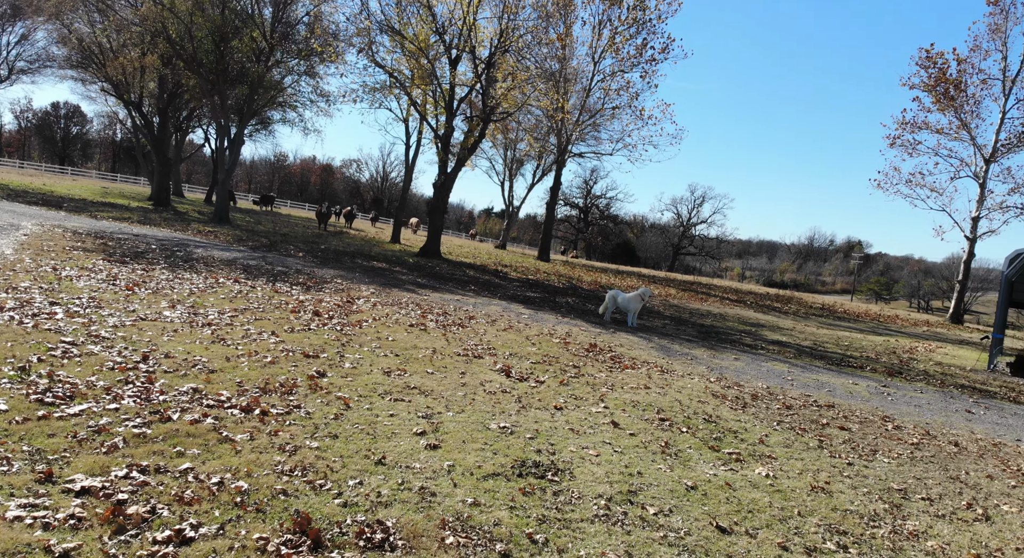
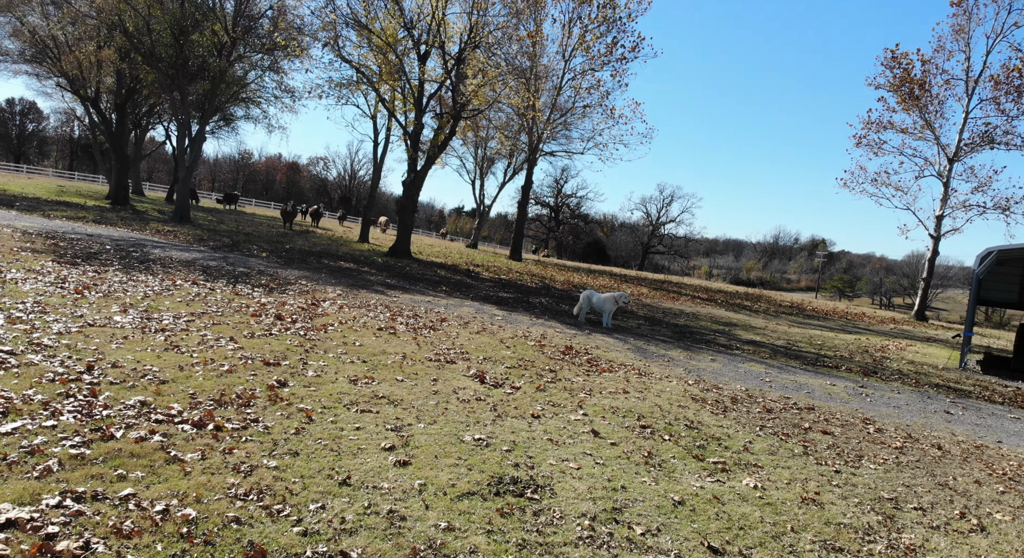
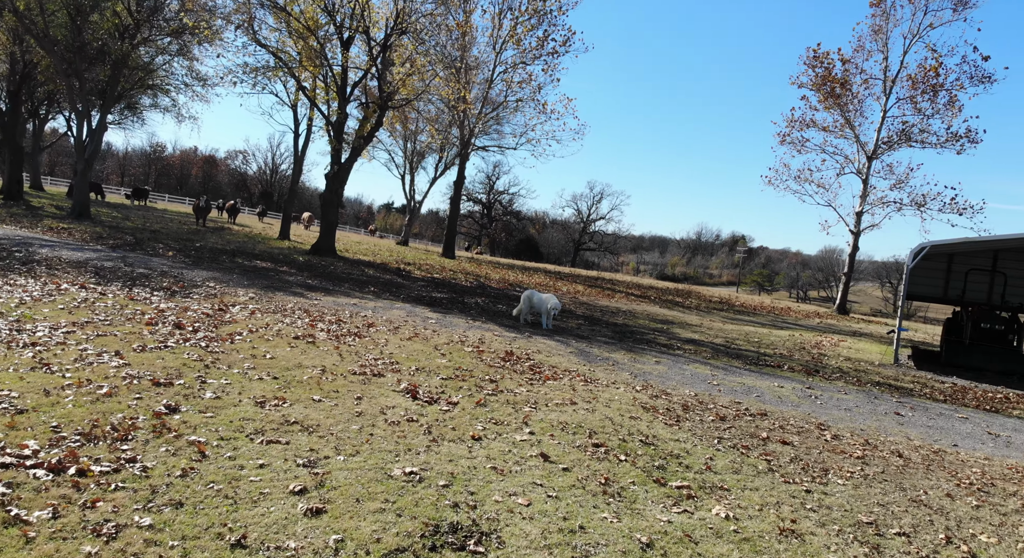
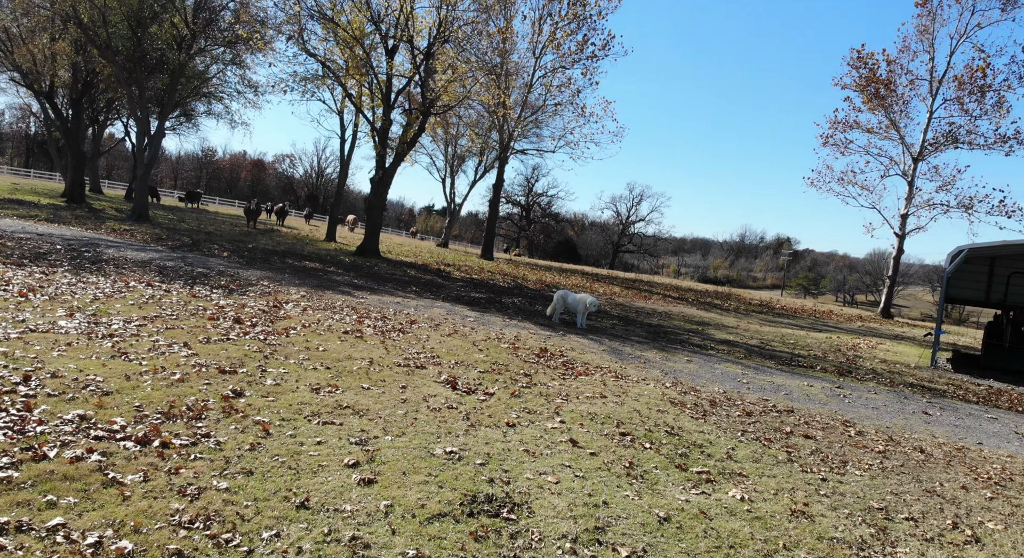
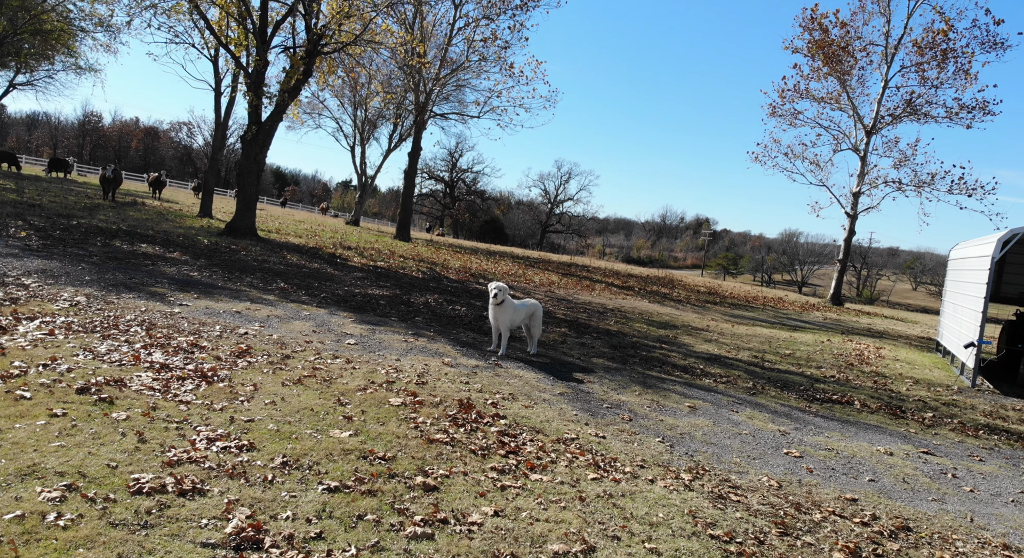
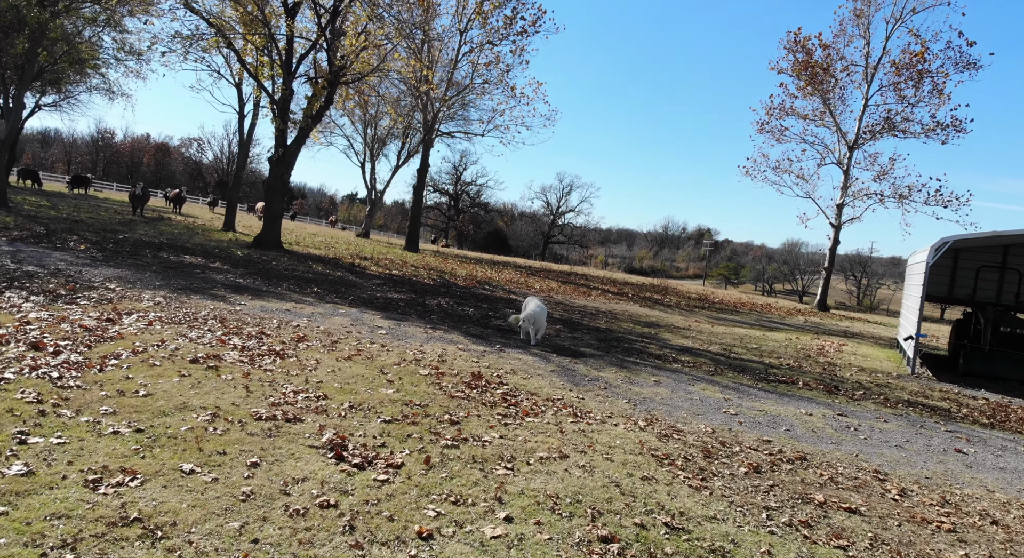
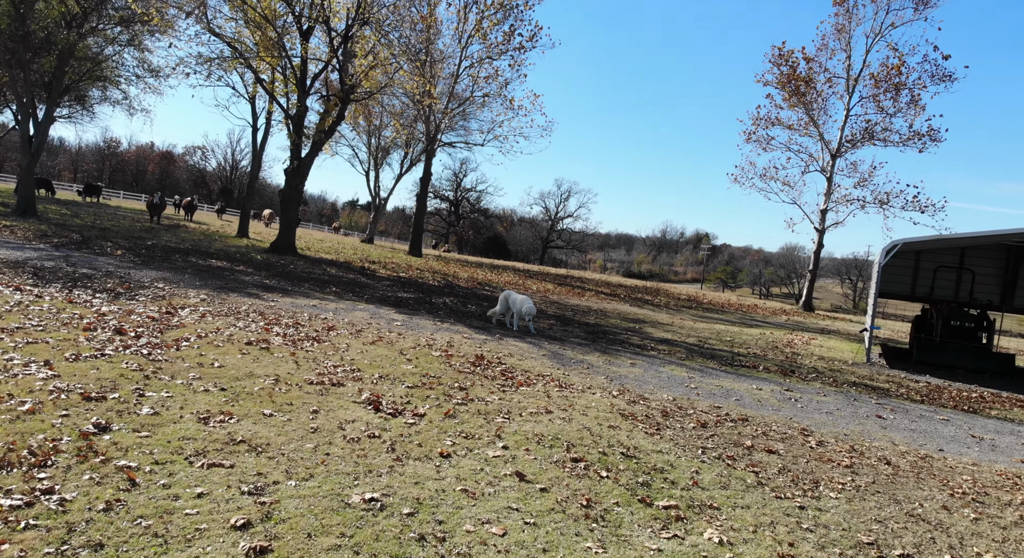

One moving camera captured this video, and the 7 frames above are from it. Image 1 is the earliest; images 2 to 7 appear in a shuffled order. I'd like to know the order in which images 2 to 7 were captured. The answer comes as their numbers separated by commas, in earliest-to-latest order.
2, 4, 3, 7, 6, 5
